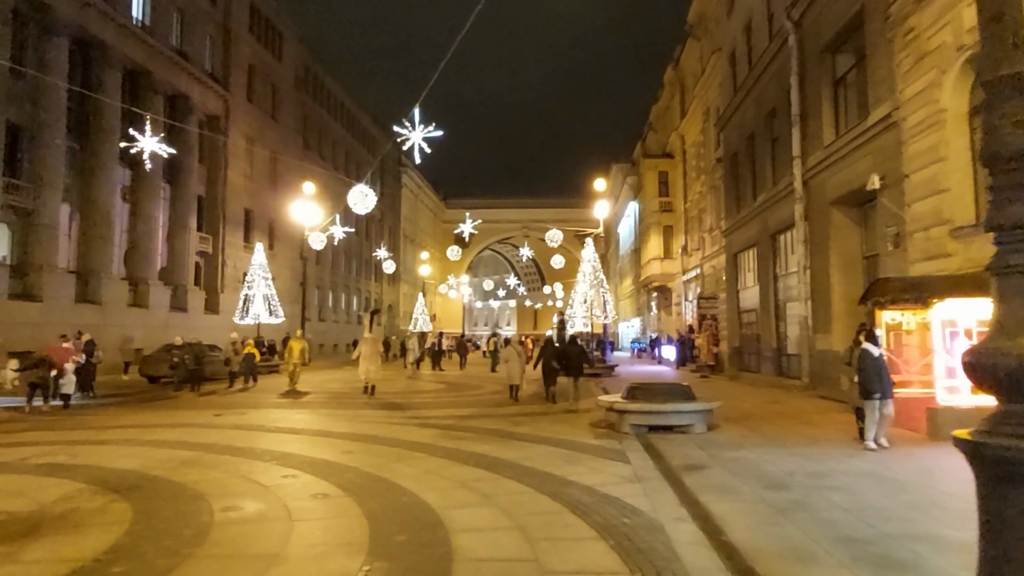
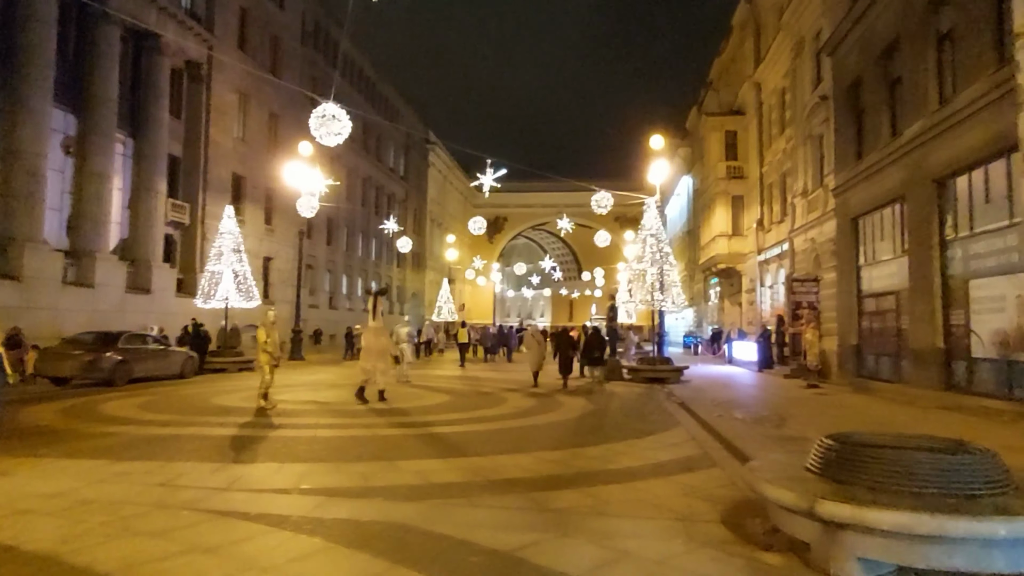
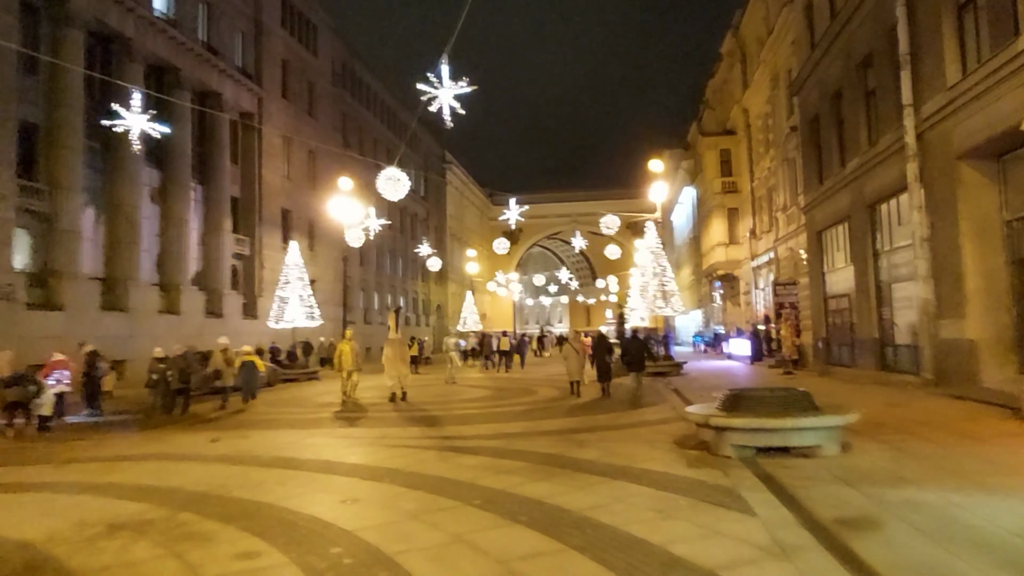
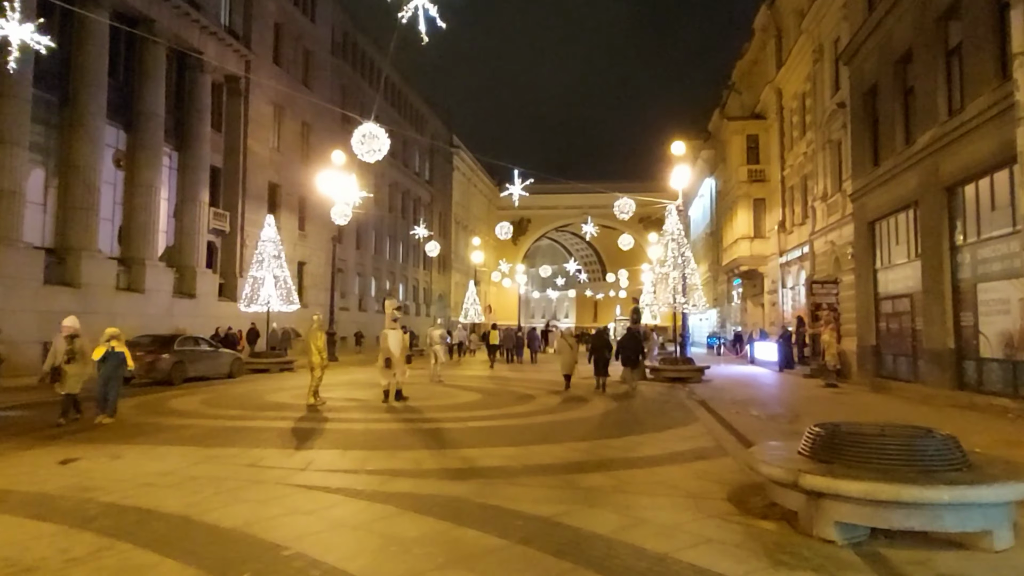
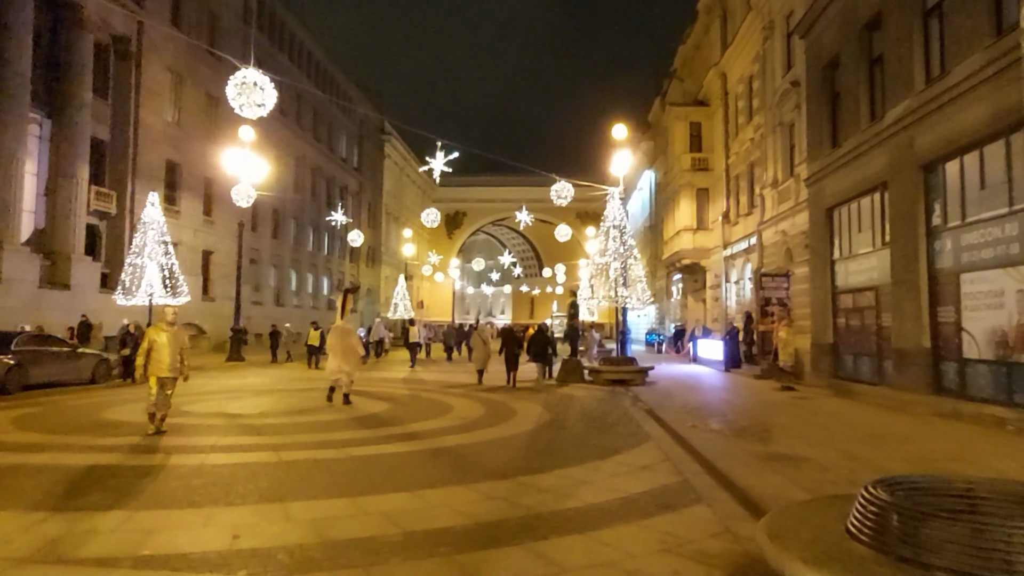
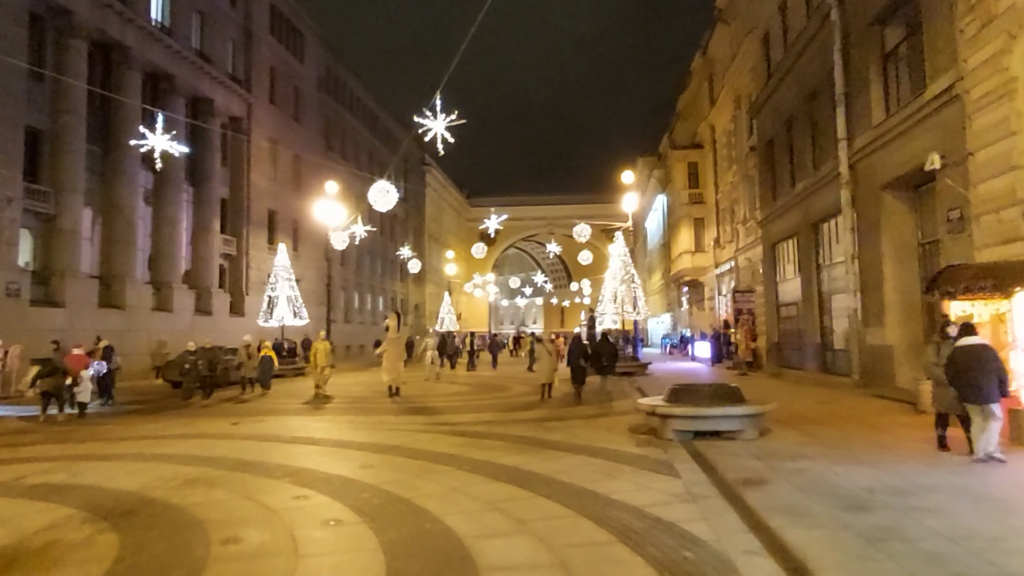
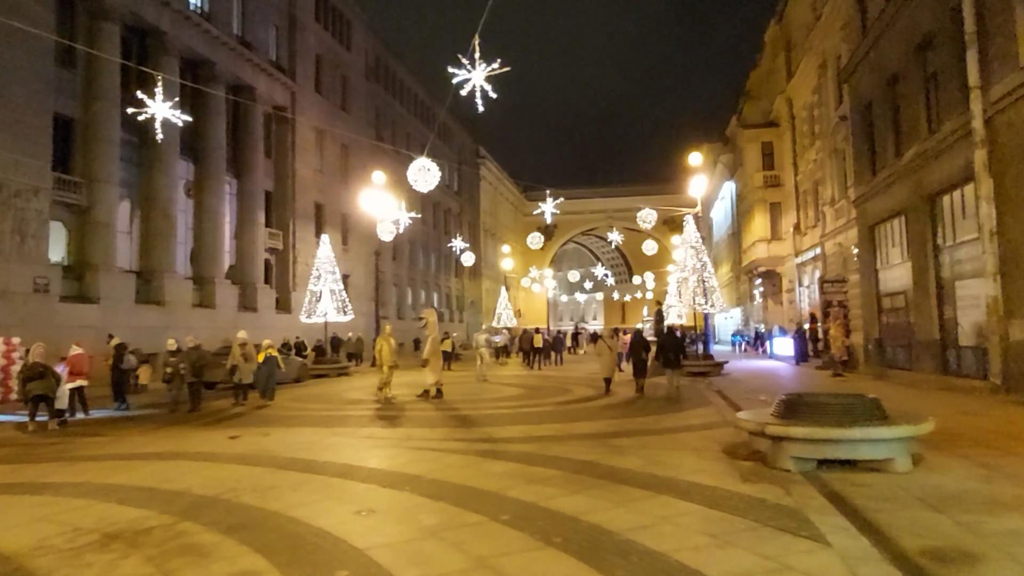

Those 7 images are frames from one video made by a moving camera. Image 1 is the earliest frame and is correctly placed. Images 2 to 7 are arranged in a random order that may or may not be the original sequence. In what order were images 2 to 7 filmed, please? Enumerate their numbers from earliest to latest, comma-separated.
6, 3, 7, 4, 2, 5
